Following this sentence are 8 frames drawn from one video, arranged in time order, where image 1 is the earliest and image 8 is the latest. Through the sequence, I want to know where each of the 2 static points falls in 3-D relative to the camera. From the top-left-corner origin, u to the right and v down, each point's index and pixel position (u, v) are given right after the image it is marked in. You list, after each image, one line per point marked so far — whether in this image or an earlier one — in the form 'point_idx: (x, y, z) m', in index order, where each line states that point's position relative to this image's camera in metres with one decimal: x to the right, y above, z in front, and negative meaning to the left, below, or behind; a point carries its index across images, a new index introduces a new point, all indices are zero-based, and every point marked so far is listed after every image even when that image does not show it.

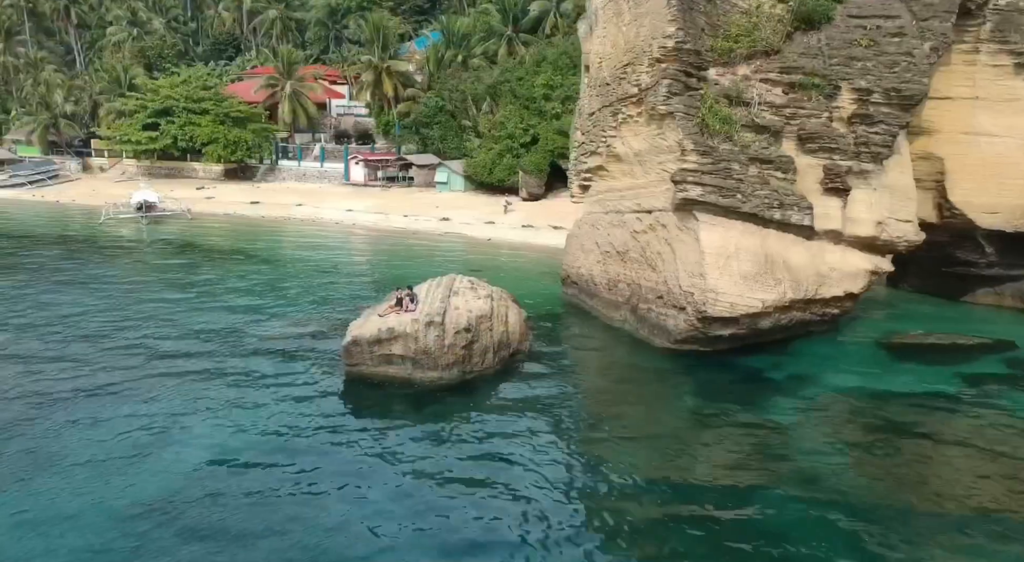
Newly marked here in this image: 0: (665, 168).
0: (+3.3, +2.4, +15.0) m
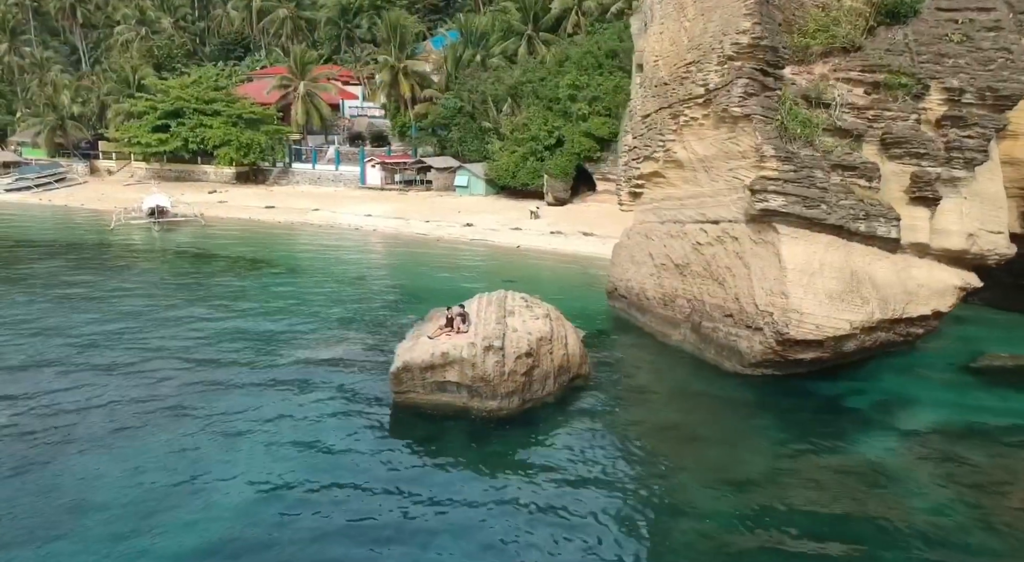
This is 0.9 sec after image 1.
0: (+4.4, +2.0, +13.7) m
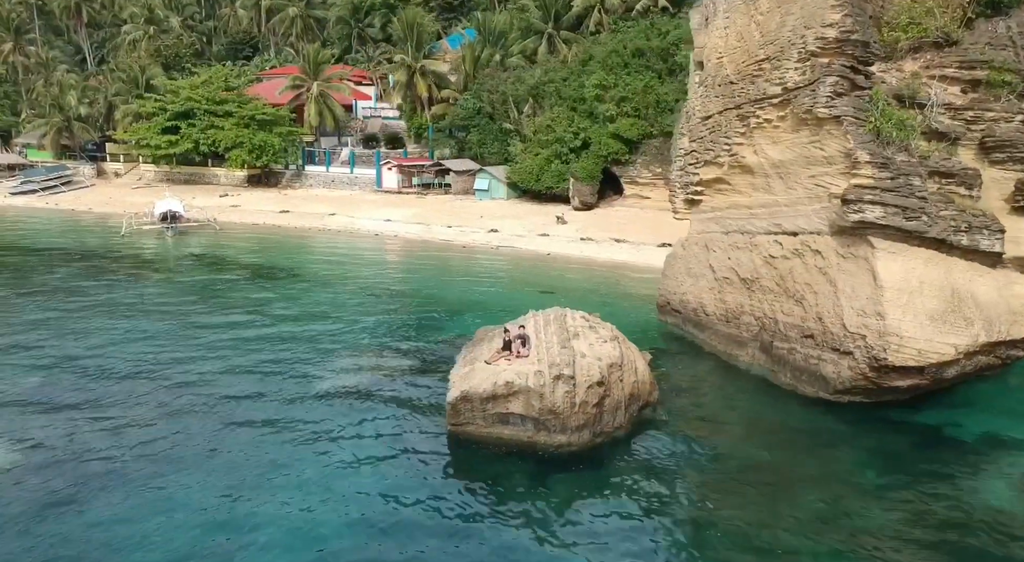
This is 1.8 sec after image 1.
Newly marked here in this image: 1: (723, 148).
0: (+5.5, +1.7, +12.5) m
1: (+4.4, +2.8, +14.9) m
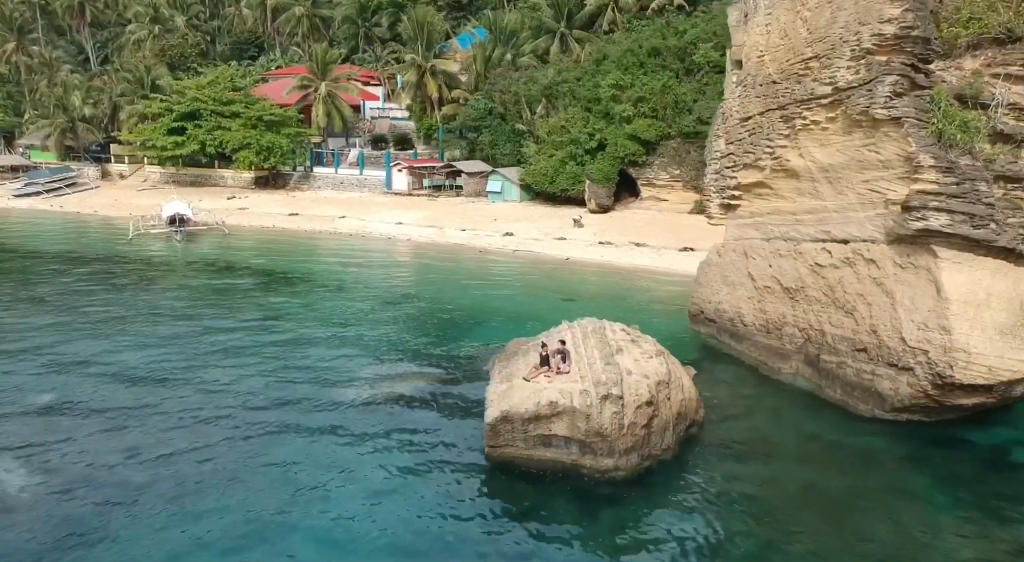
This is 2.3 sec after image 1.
0: (+6.2, +1.5, +11.8) m
1: (+5.1, +2.6, +14.2) m
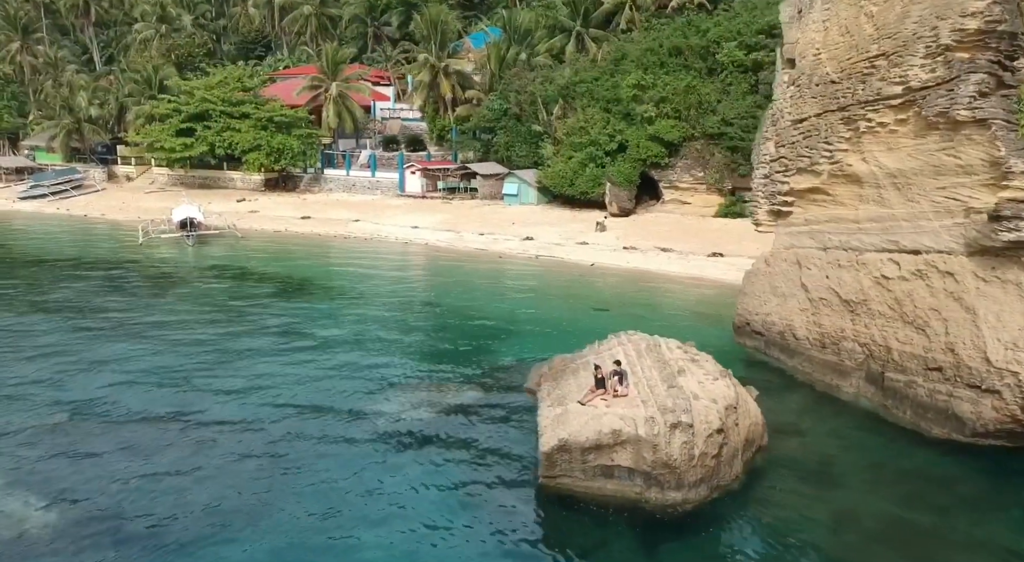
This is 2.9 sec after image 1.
0: (+7.0, +1.3, +10.9) m
1: (+5.9, +2.4, +13.3) m
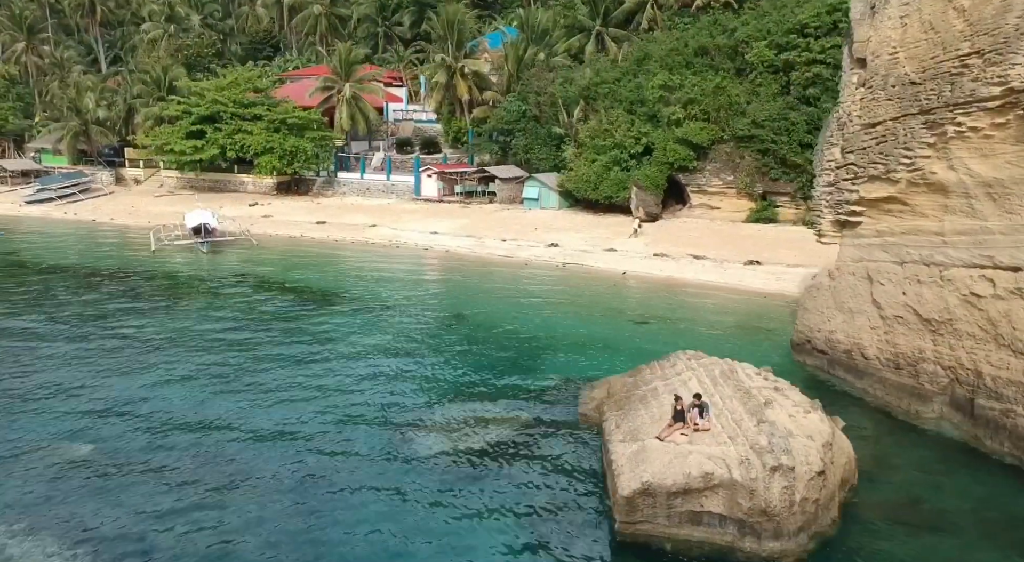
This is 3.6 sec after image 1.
0: (+7.9, +1.0, +9.9) m
1: (+6.8, +2.1, +12.3) m
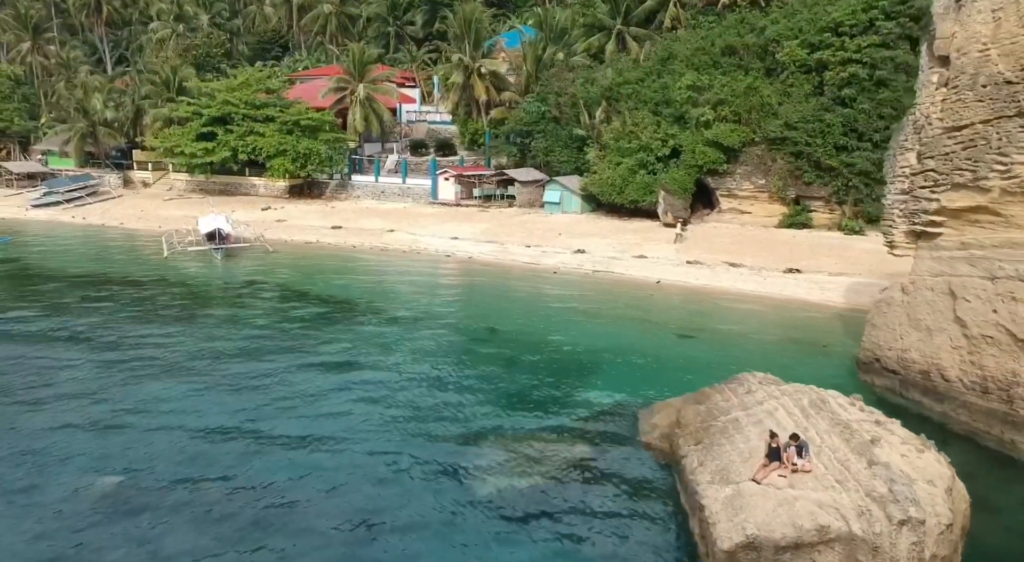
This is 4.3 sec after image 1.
0: (+8.8, +0.7, +8.9) m
1: (+7.7, +1.8, +11.3) m
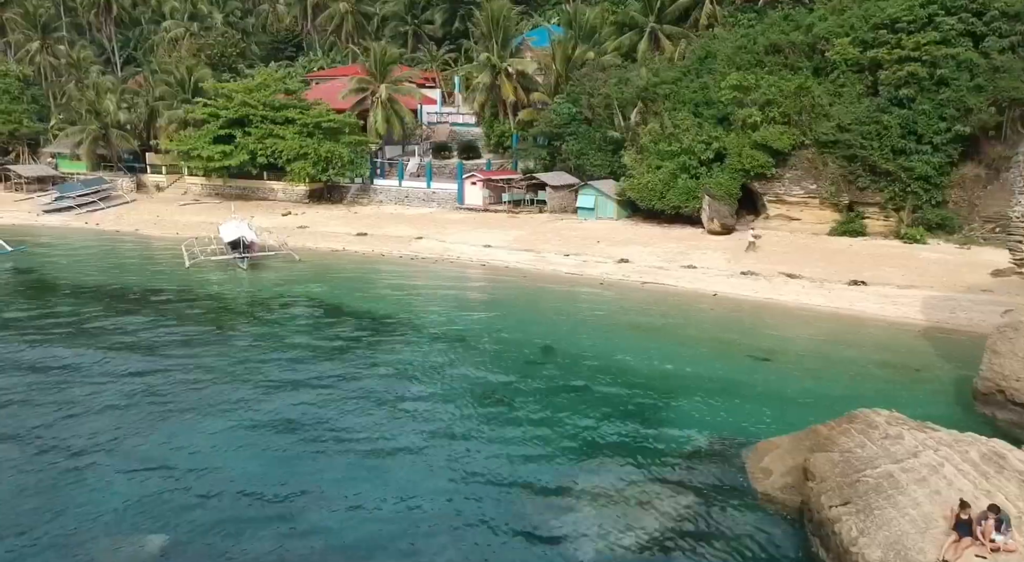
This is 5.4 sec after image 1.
0: (+10.2, +0.4, +7.4) m
1: (+9.1, +1.5, +9.8) m
